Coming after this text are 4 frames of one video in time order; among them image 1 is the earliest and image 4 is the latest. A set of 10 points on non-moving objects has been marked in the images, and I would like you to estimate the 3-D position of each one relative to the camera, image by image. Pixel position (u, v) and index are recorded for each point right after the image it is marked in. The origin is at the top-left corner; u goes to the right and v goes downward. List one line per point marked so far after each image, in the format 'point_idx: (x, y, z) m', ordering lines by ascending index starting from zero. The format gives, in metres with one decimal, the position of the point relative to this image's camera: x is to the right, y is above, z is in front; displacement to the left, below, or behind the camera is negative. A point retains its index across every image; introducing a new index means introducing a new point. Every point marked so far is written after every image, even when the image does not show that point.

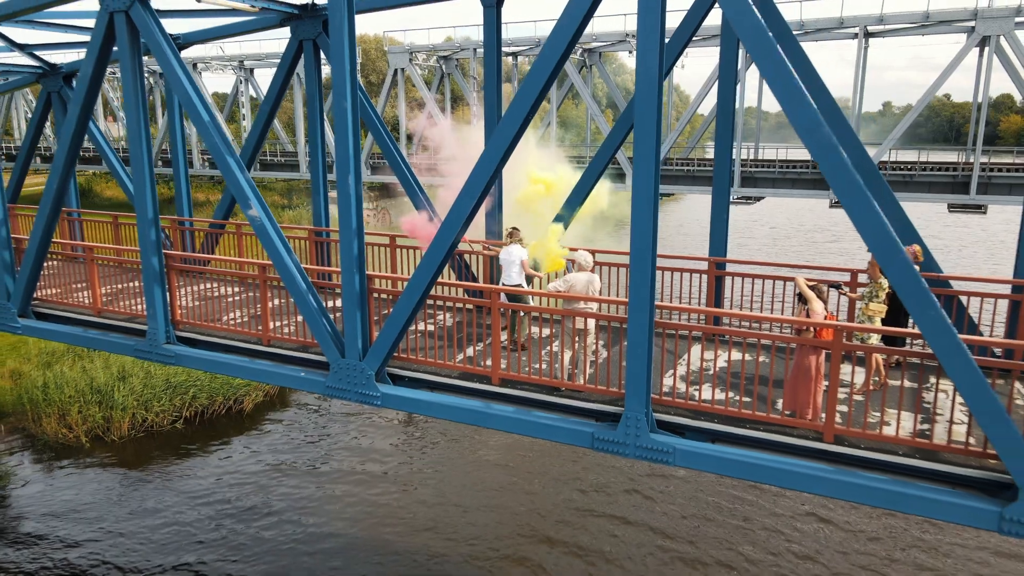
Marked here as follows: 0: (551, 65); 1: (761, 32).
0: (+0.3, +1.4, +4.7) m
1: (+1.4, +1.4, +4.1) m
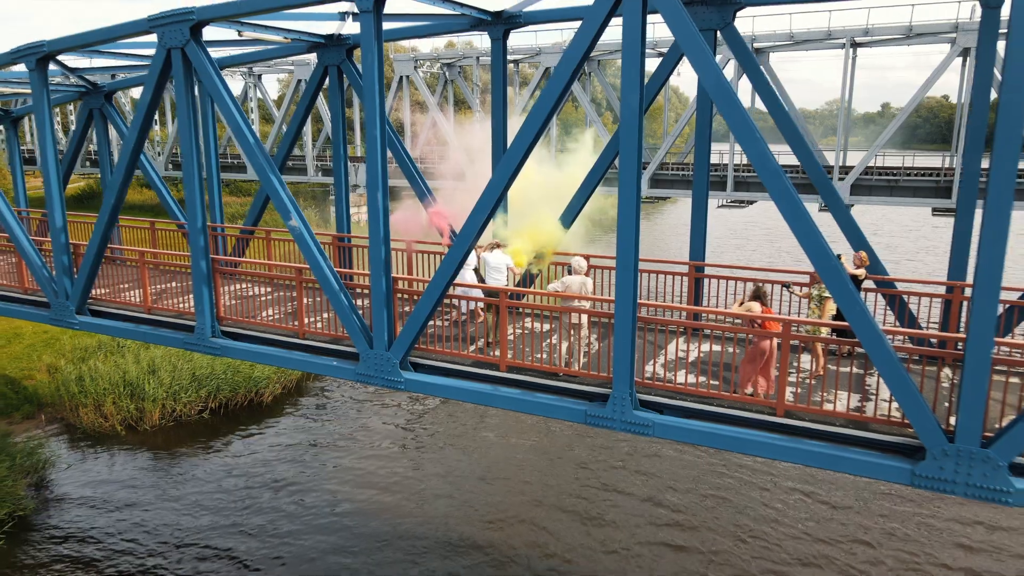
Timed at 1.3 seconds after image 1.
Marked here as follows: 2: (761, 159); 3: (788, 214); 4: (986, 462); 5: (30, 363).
0: (+0.3, +1.4, +5.7) m
1: (+1.4, +1.4, +5.0) m
2: (+1.7, +0.9, +5.1) m
3: (+1.9, +0.5, +5.0) m
4: (+3.0, -1.1, +4.7) m
5: (-9.3, -1.5, +14.3) m
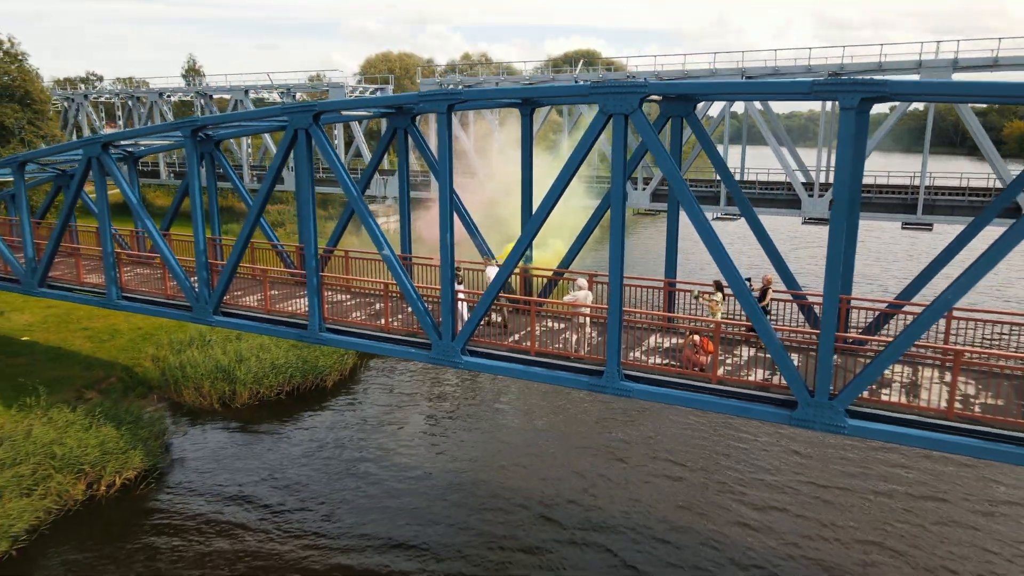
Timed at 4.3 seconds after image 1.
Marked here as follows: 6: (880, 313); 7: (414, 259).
0: (+0.6, +1.3, +8.7) m
1: (+1.8, +1.2, +8.0) m
2: (+2.0, +0.7, +8.1) m
3: (+2.2, +0.4, +8.0) m
4: (+3.3, -1.3, +7.6) m
5: (-8.9, -1.6, +17.4) m
6: (+4.6, -0.3, +9.3) m
7: (-1.7, +0.5, +12.9) m
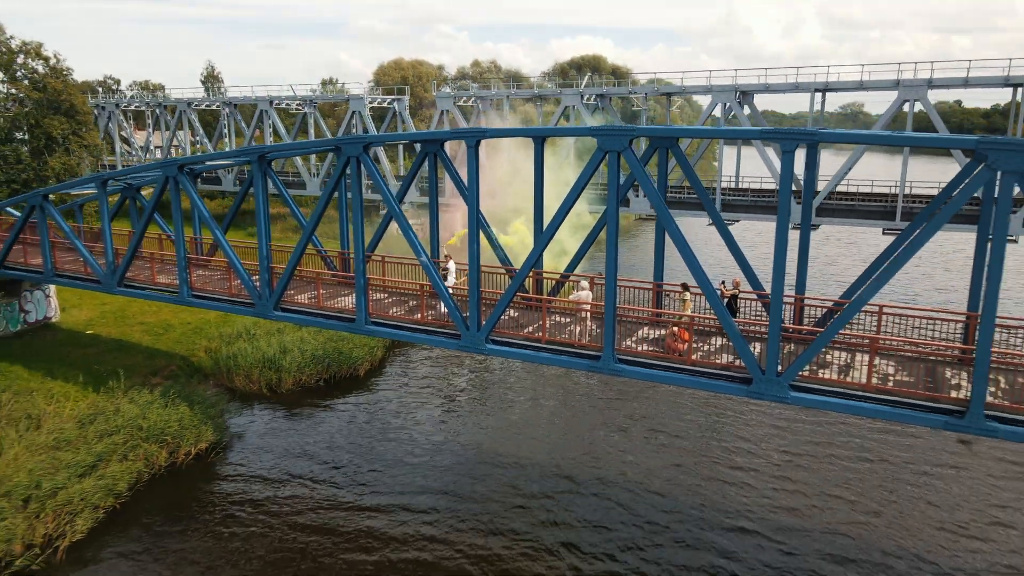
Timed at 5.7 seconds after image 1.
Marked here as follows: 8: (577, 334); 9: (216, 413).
0: (+0.9, +1.3, +10.9) m
1: (+2.0, +1.2, +10.2) m
2: (+2.3, +0.7, +10.2) m
3: (+2.4, +0.4, +10.2) m
4: (+3.5, -1.3, +9.8) m
5: (-8.6, -1.5, +19.7) m
6: (+4.9, -0.3, +11.4) m
7: (-1.5, +0.5, +15.1) m
8: (+1.1, -0.7, +12.0) m
9: (-6.2, -2.6, +15.4) m
